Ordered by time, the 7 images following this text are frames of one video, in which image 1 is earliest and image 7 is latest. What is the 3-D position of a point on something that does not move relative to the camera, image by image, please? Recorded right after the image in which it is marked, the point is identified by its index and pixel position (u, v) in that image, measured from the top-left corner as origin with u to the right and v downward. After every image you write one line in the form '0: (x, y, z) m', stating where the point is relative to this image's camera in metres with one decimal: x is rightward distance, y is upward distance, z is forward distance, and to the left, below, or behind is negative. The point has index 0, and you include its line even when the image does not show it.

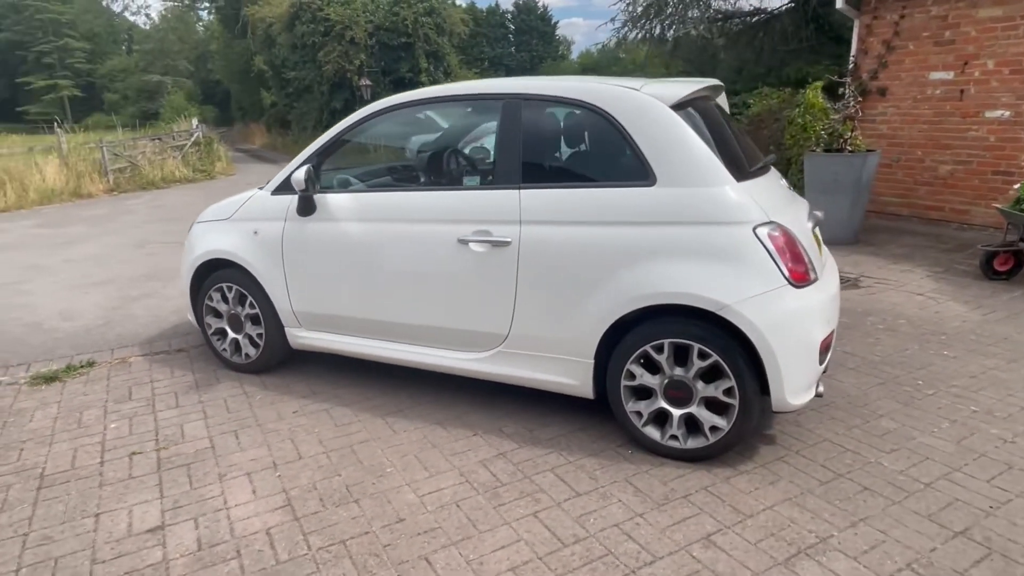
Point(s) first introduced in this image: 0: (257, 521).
0: (-1.3, -1.1, +3.1) m
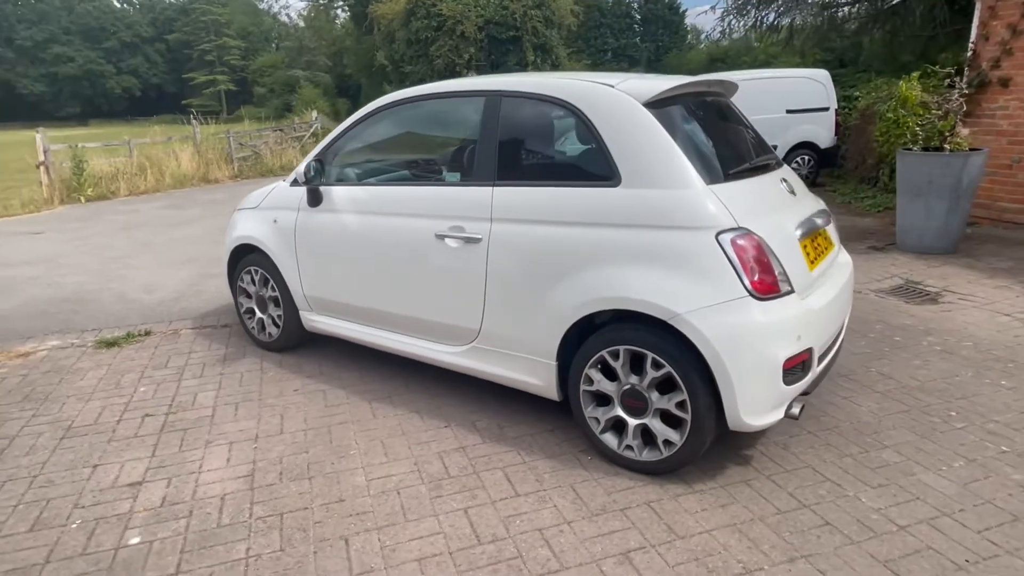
0: (-1.6, -1.1, +3.3) m
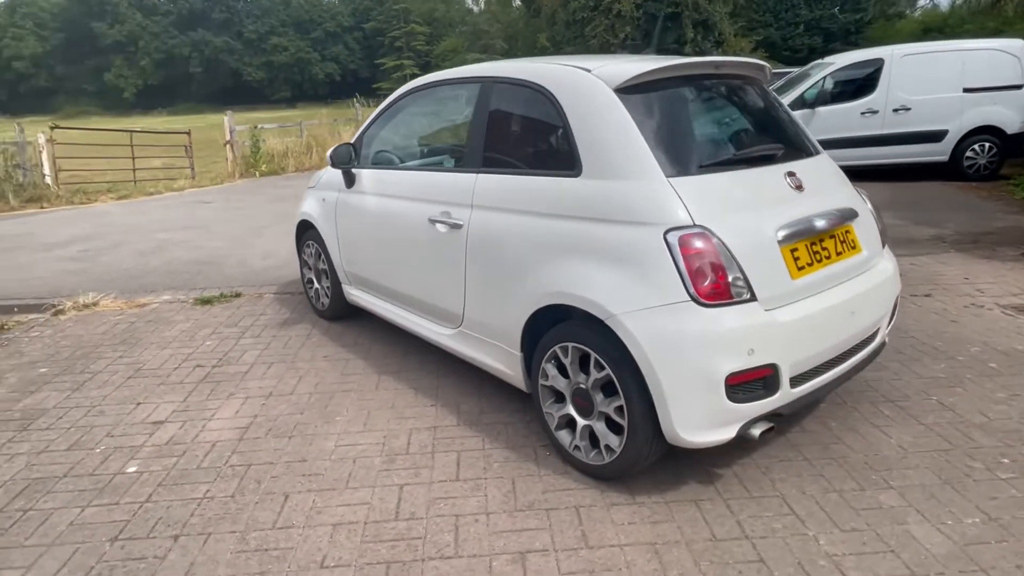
0: (-1.8, -0.9, +3.8) m
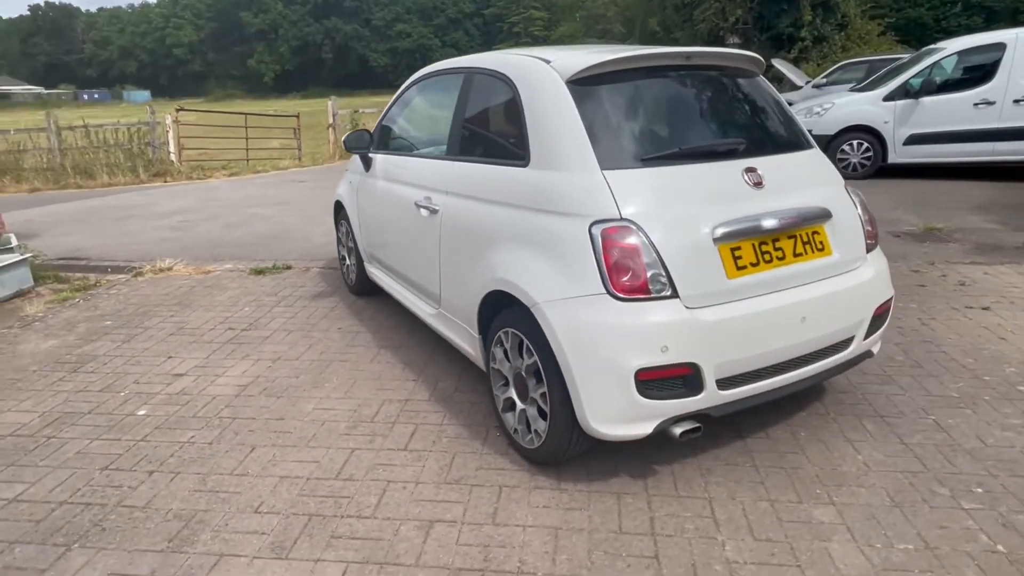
0: (-2.0, -0.7, +4.3) m
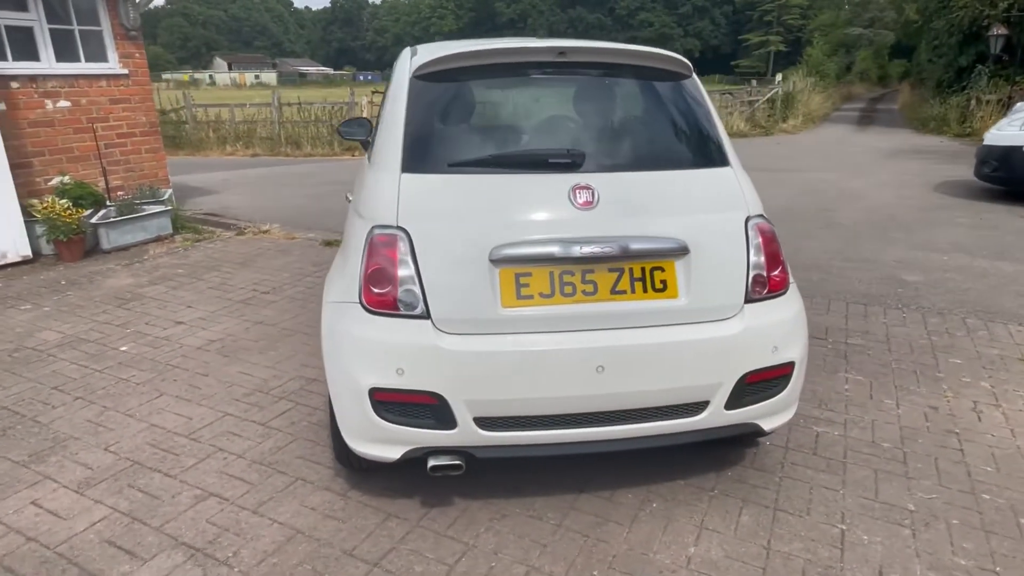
0: (-2.5, -0.4, +4.8) m
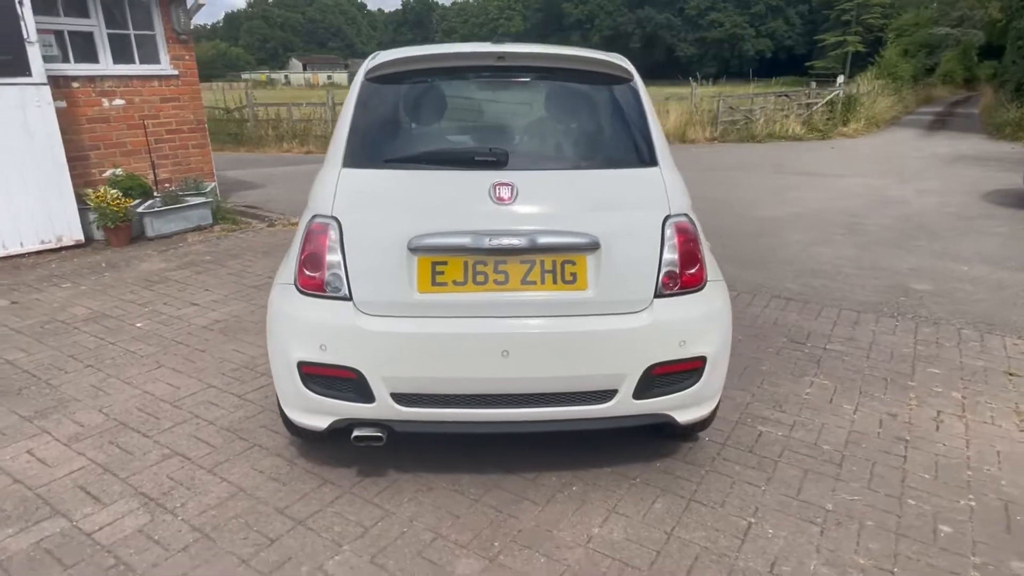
0: (-2.6, -0.3, +5.3) m
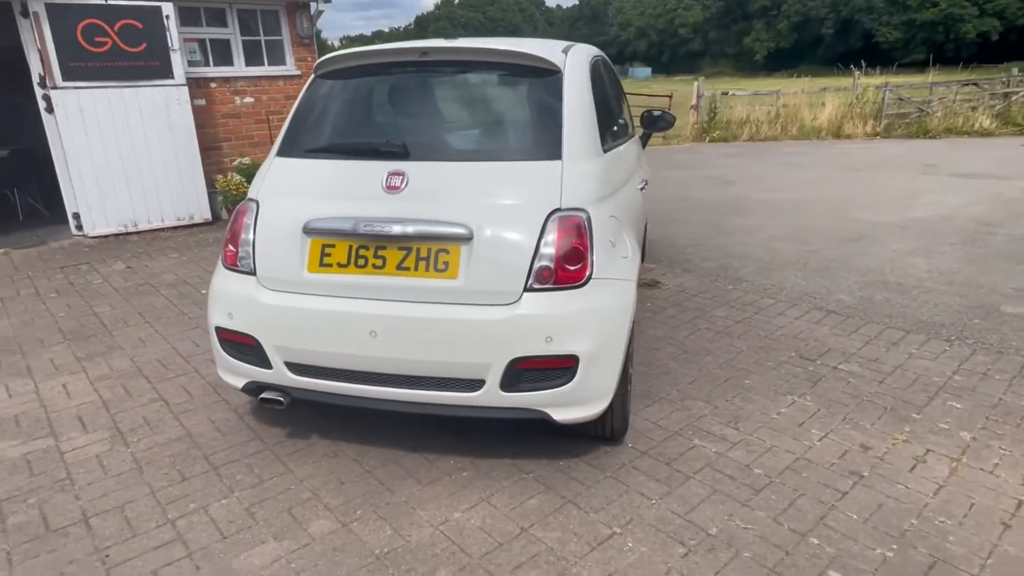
0: (-2.5, 0.0, +6.0) m
